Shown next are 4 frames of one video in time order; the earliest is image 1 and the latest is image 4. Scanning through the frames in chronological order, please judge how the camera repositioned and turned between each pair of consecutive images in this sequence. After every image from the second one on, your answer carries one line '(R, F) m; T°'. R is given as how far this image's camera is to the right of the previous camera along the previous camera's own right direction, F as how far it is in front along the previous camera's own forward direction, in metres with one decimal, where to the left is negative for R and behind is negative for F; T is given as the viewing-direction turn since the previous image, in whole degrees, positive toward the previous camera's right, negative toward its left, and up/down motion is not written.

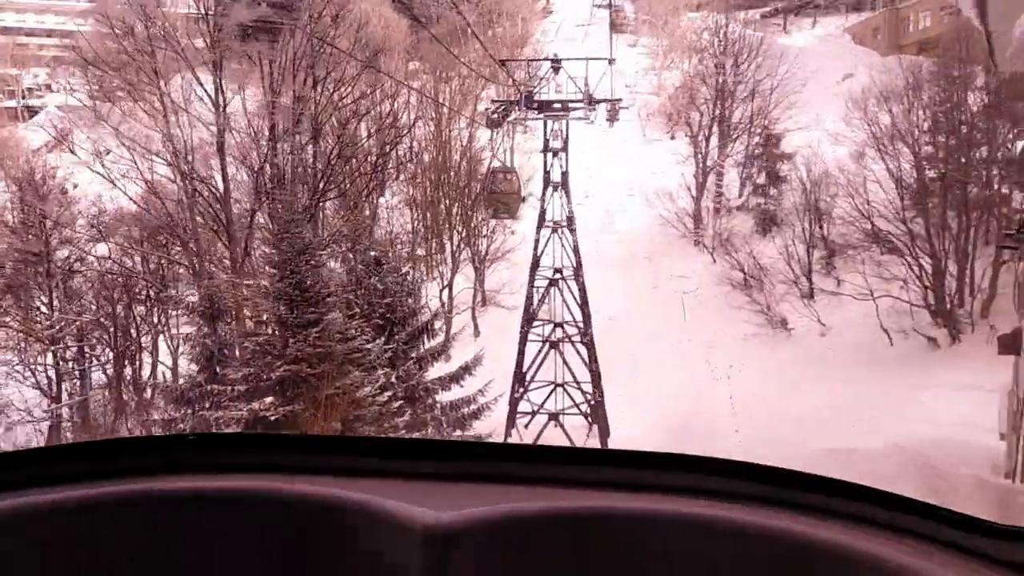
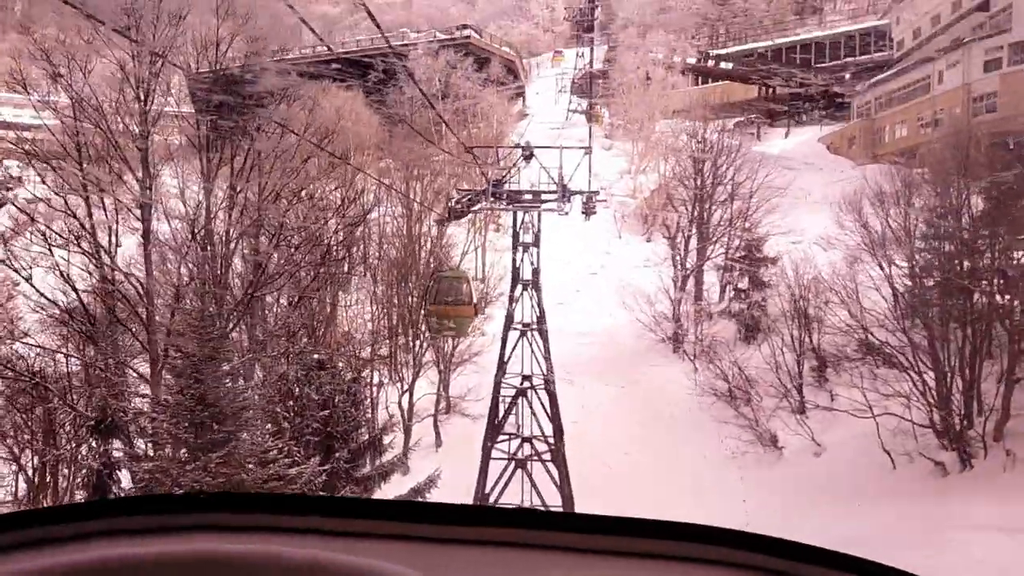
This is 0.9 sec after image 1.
(+0.1, +1.1) m; +2°
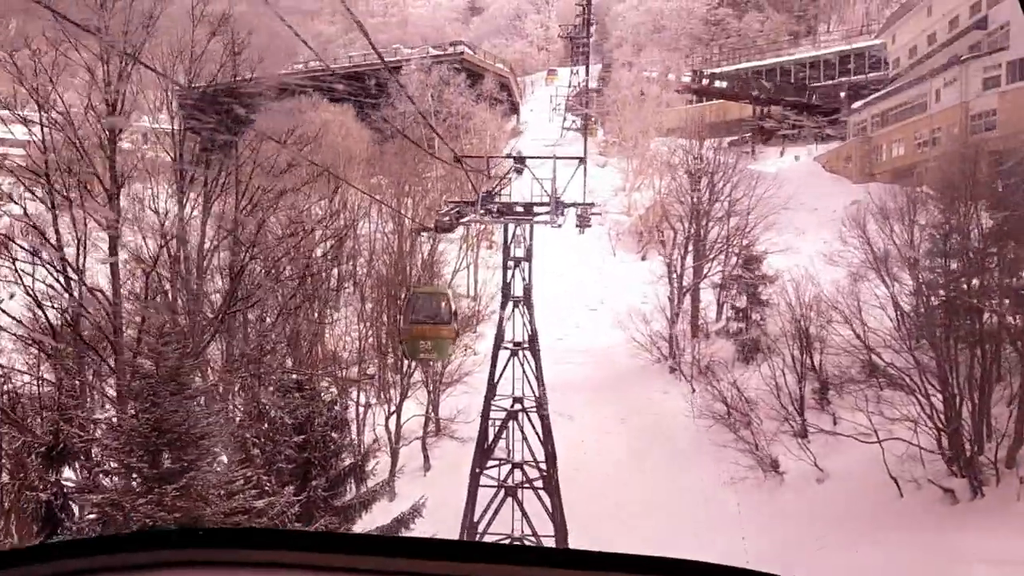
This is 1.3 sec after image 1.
(0.0, +0.4) m; 0°
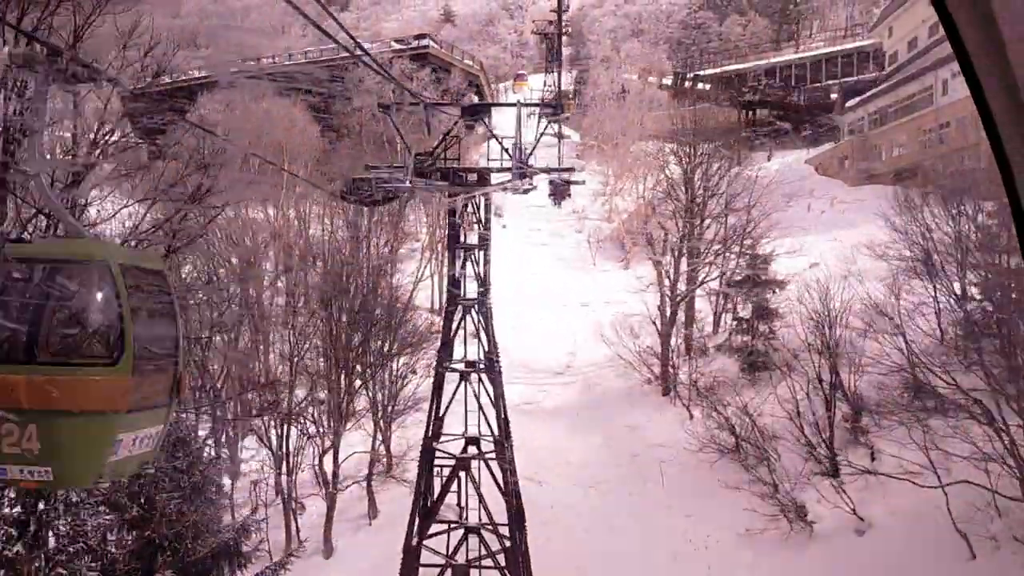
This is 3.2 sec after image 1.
(+0.2, +2.4) m; +2°
